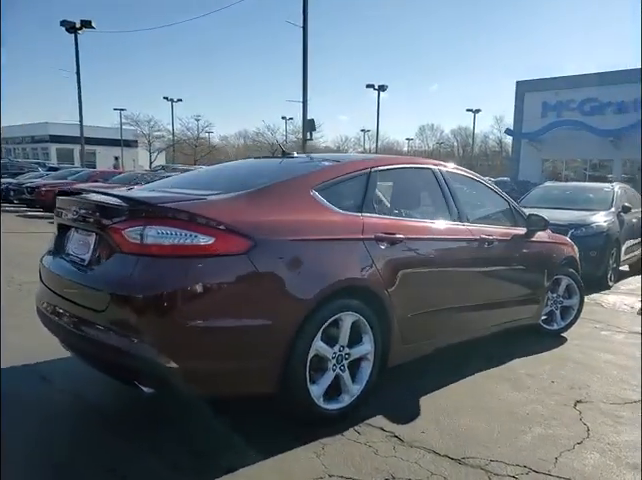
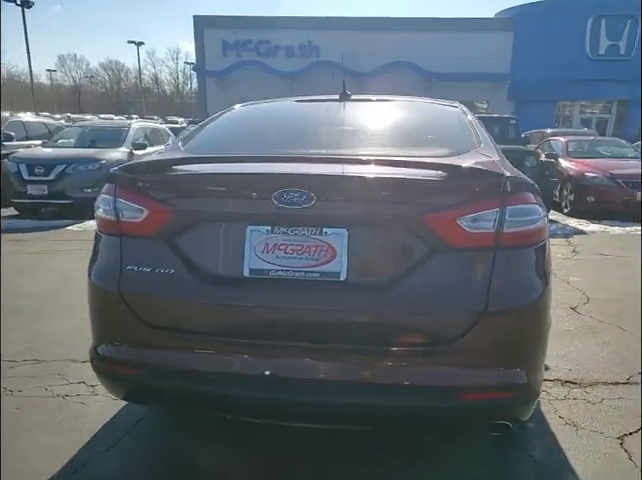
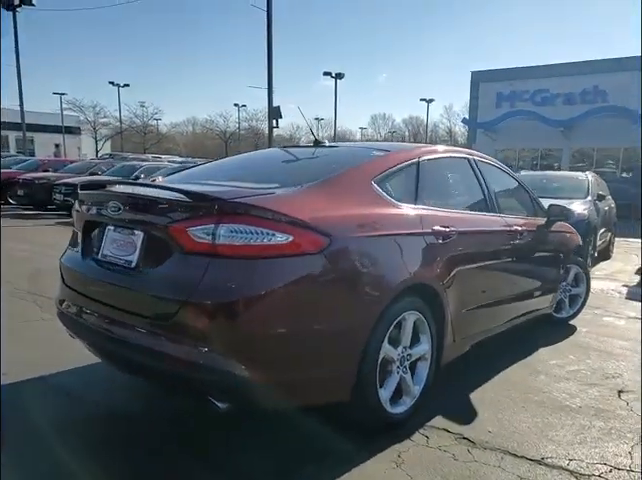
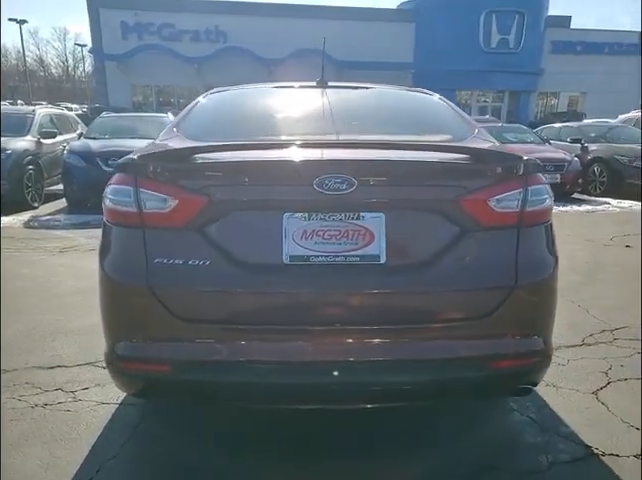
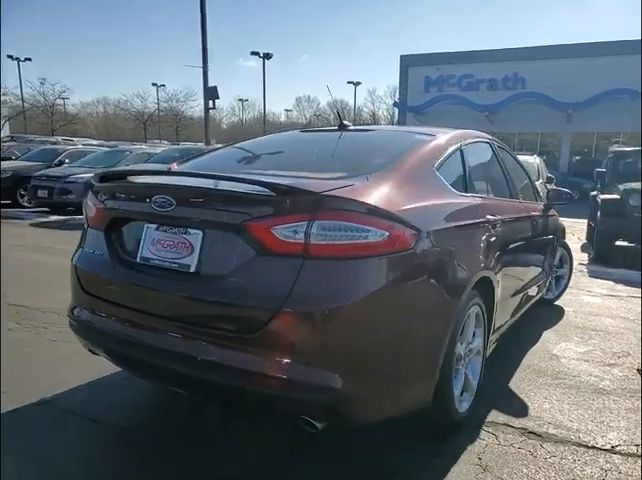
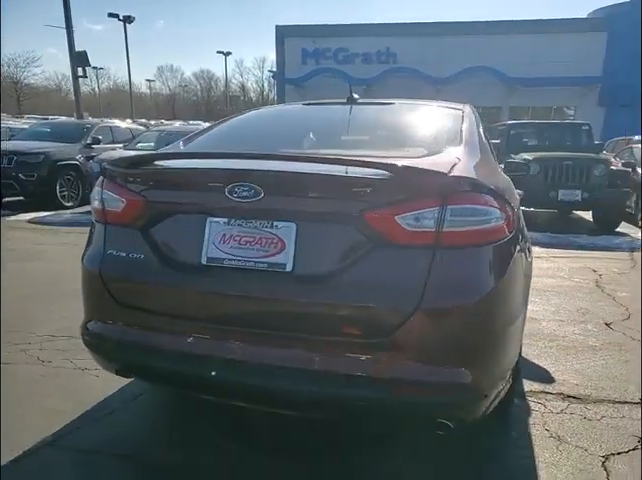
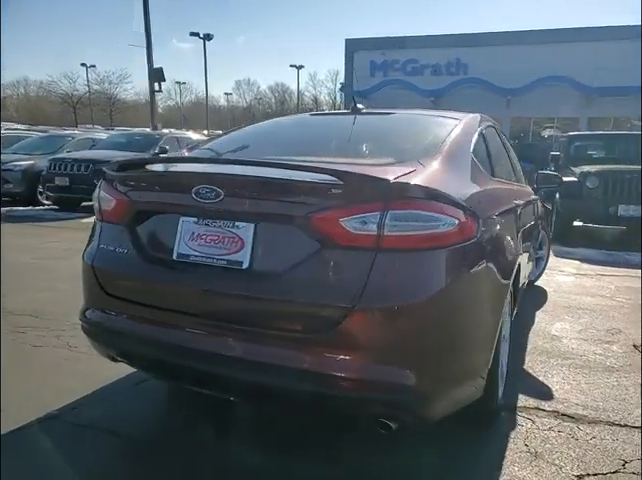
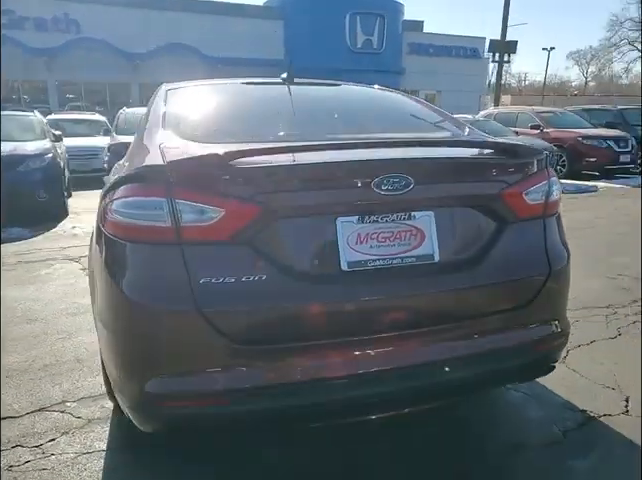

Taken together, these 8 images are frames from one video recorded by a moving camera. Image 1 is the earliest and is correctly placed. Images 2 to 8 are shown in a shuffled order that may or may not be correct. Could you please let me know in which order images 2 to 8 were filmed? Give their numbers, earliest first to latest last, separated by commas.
3, 5, 7, 6, 2, 4, 8
